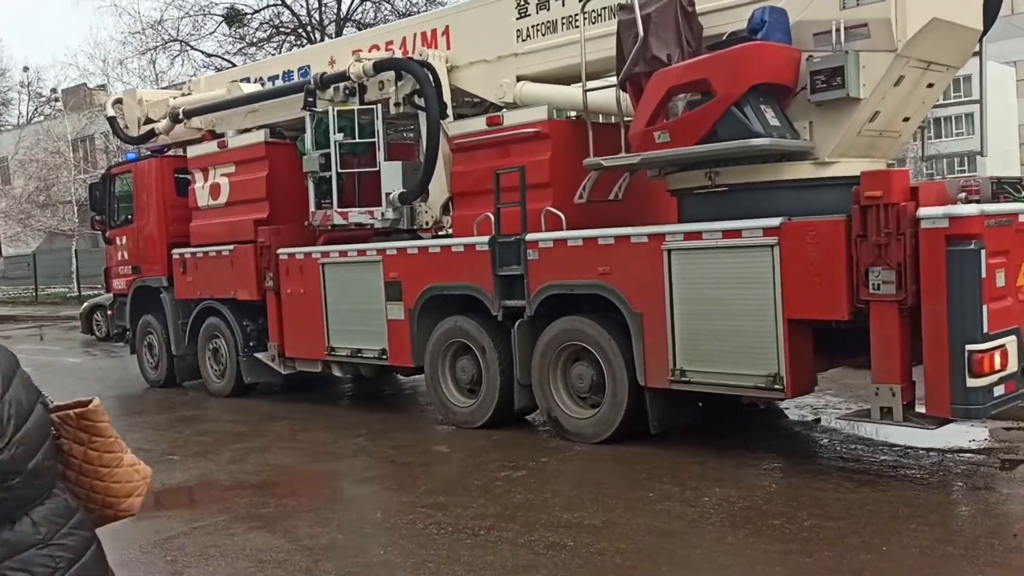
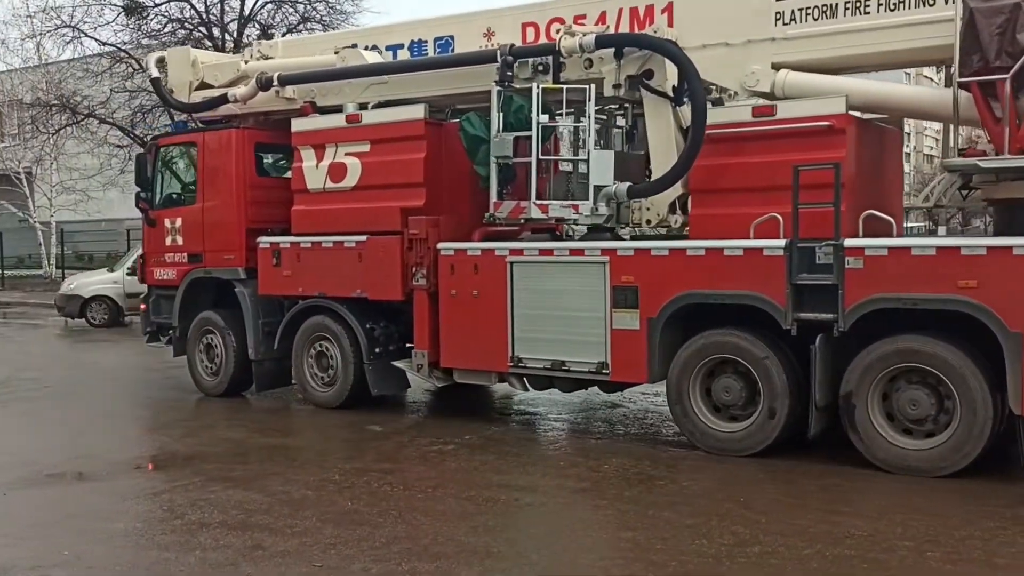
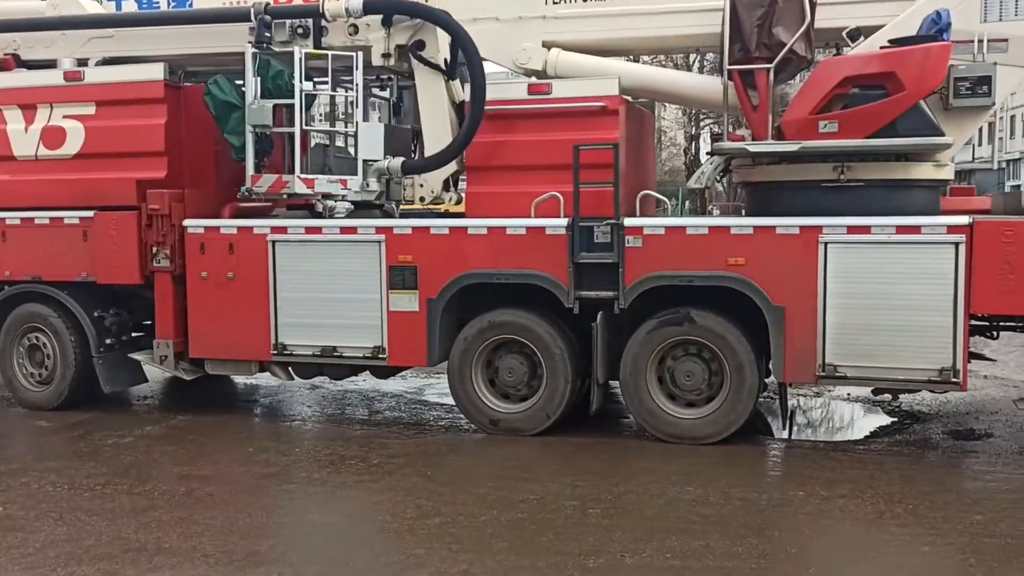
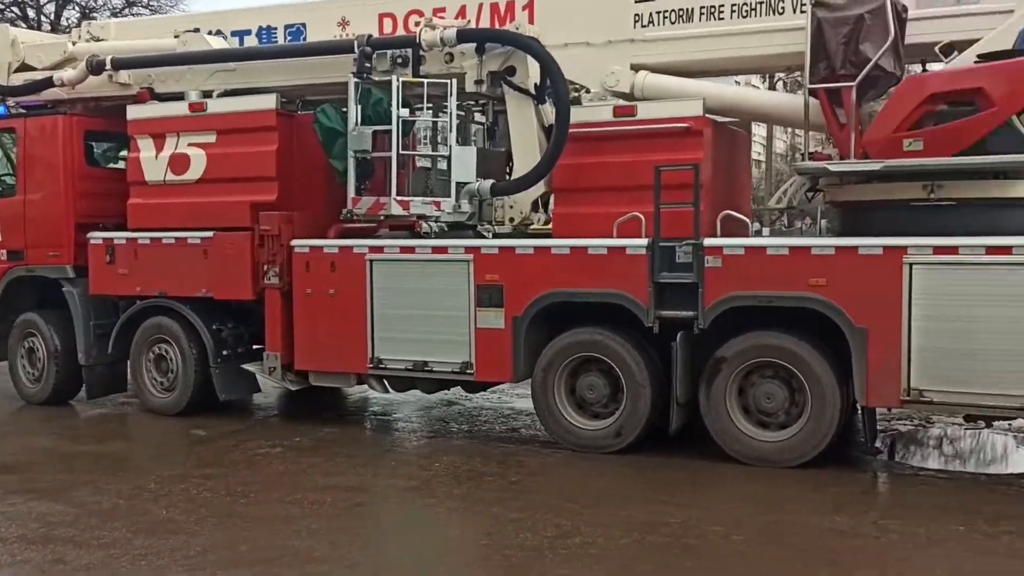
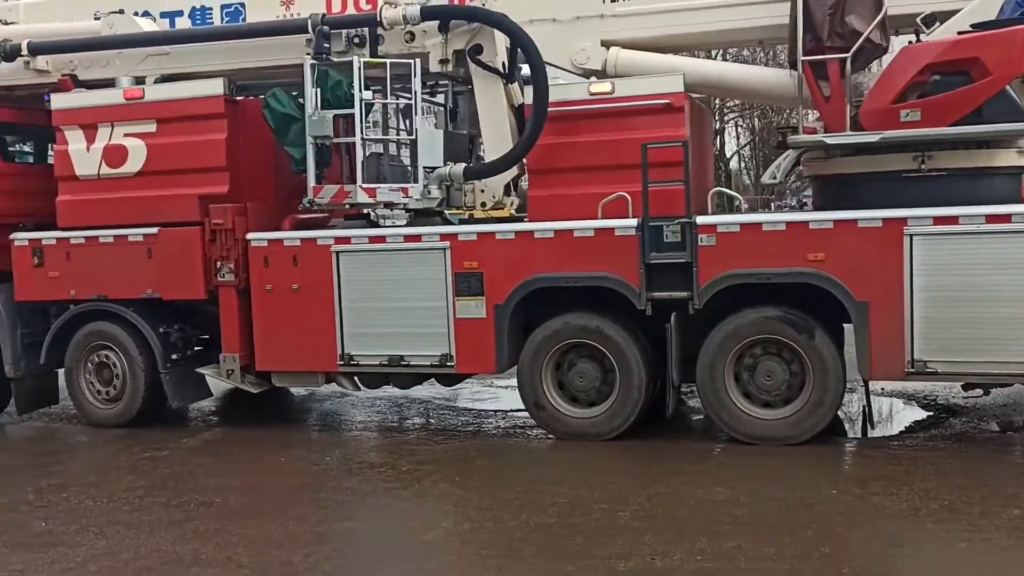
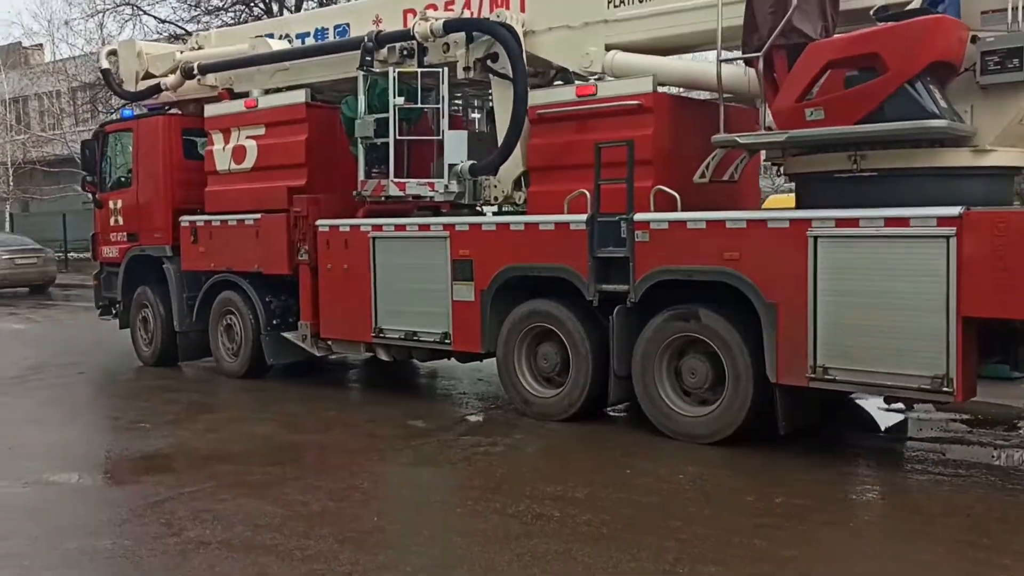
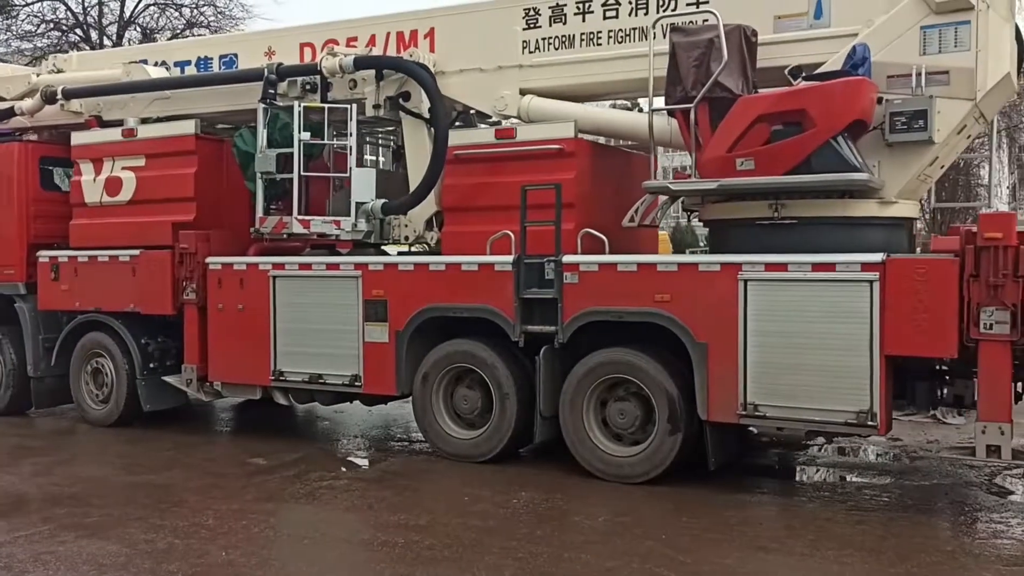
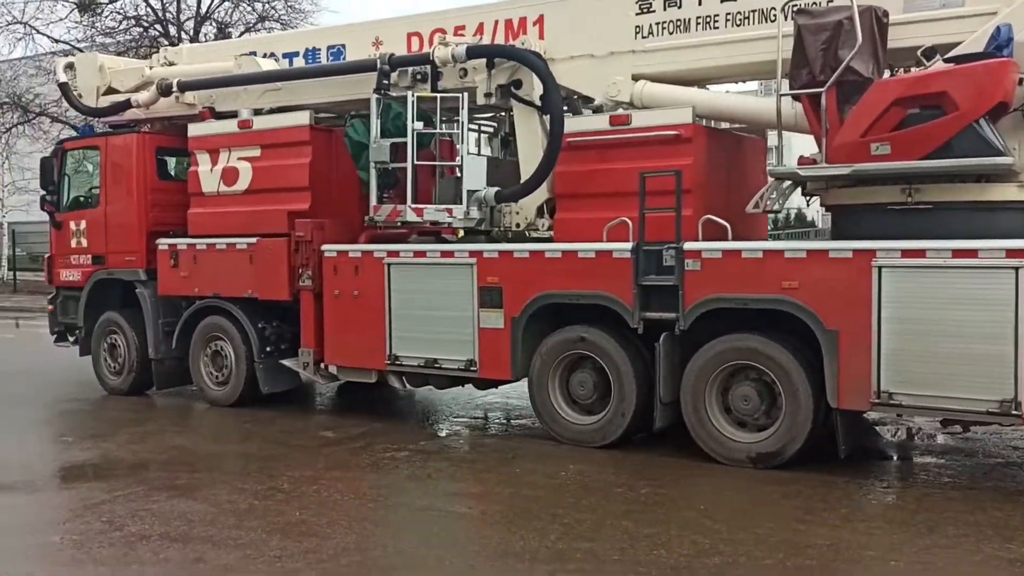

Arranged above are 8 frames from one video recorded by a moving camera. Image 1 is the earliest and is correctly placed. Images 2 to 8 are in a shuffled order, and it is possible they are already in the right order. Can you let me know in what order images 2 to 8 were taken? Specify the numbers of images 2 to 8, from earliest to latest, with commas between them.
6, 7, 8, 2, 4, 3, 5
